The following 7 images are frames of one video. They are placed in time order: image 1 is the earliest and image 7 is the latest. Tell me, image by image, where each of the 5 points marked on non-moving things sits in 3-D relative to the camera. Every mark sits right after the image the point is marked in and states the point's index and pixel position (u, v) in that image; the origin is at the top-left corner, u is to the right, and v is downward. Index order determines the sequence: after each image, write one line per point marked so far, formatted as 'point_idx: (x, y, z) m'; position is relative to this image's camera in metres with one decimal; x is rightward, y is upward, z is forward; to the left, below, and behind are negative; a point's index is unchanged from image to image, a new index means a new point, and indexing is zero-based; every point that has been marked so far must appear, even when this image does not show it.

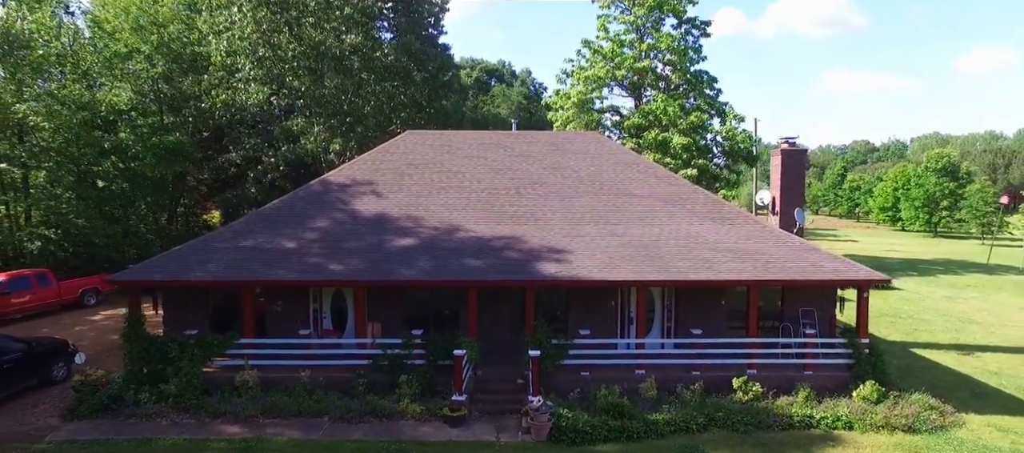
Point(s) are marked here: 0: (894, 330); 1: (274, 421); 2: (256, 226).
0: (+10.0, -2.6, +19.6) m
1: (-3.9, -3.2, +12.3) m
2: (-5.2, 0.0, +15.2) m
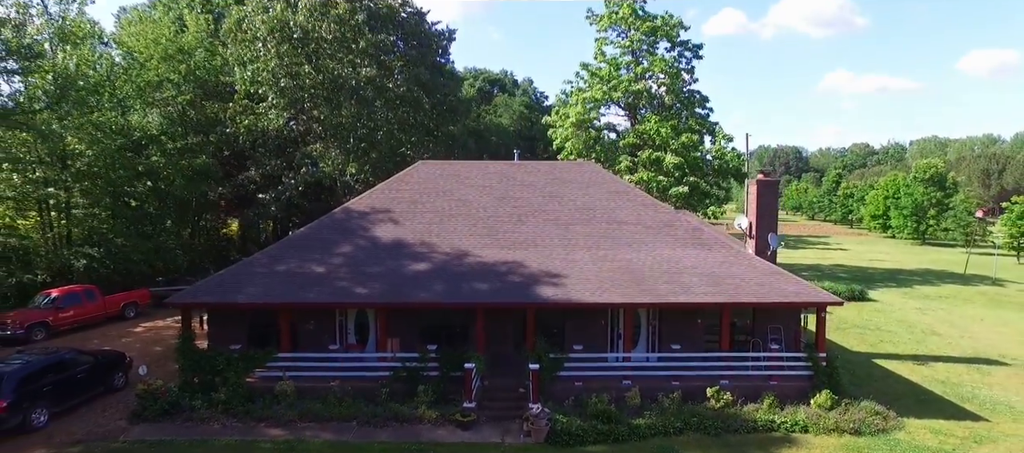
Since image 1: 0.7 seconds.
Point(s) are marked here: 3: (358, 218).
0: (+10.1, -3.2, +21.6) m
1: (-3.9, -3.8, +14.3) m
2: (-5.1, -0.6, +17.2) m
3: (-3.8, +0.2, +18.5) m
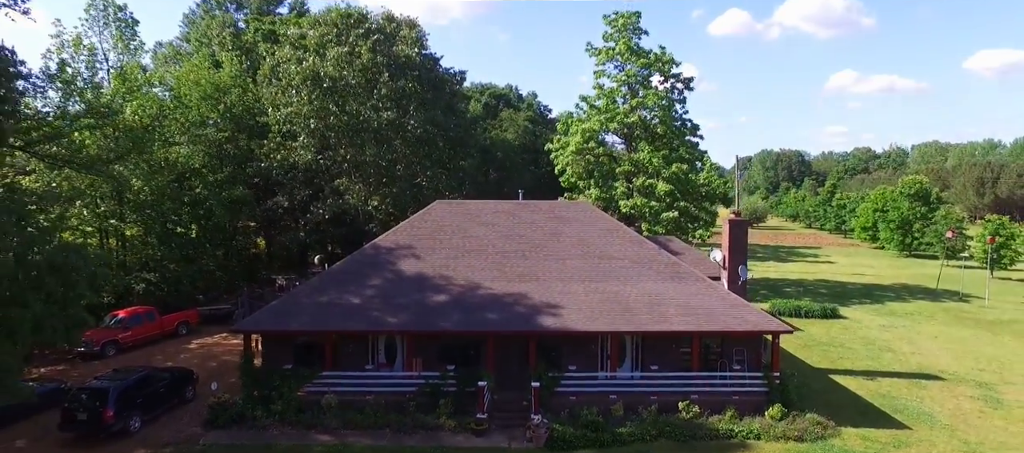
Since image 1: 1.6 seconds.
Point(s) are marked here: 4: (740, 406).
0: (+10.2, -4.2, +24.6) m
1: (-3.7, -4.8, +17.4) m
2: (-5.0, -1.6, +20.3) m
3: (-3.7, -0.7, +21.6) m
4: (+5.6, -4.4, +18.2) m
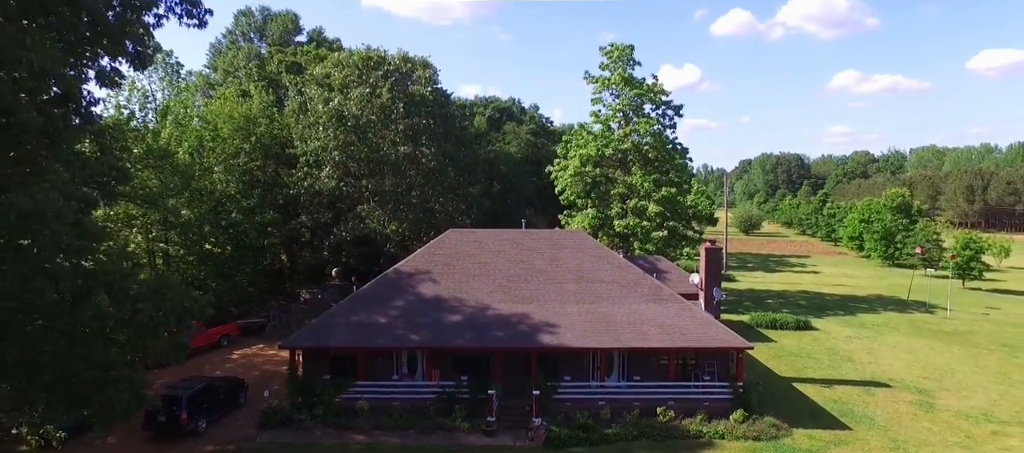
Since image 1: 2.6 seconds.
0: (+10.4, -5.2, +27.9) m
1: (-3.6, -5.7, +20.8) m
2: (-4.9, -2.5, +23.7) m
3: (-3.5, -1.7, +25.0) m
4: (+5.7, -5.3, +21.6) m
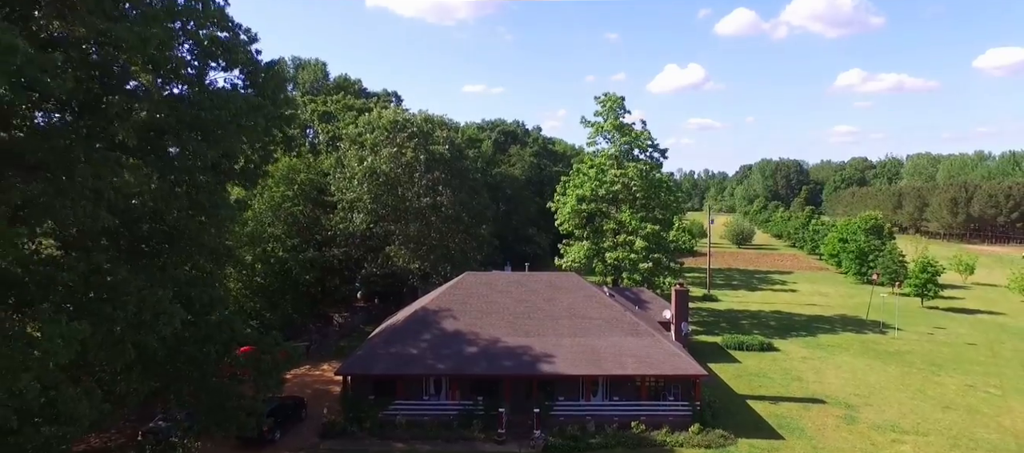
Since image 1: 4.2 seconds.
0: (+10.6, -7.1, +33.7) m
1: (-3.4, -7.6, +26.7) m
2: (-4.6, -4.4, +29.6) m
3: (-3.3, -3.6, +30.9) m
4: (+5.9, -7.2, +27.4) m
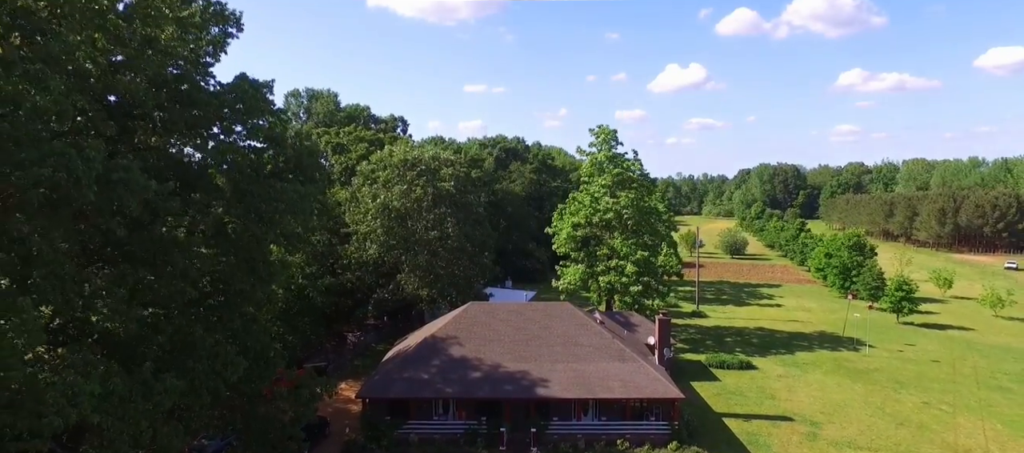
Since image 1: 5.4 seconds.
0: (+10.6, -8.8, +37.3) m
1: (-3.4, -9.3, +30.3) m
2: (-4.6, -6.1, +33.2) m
3: (-3.3, -5.3, +34.5) m
4: (+5.9, -8.9, +31.0) m
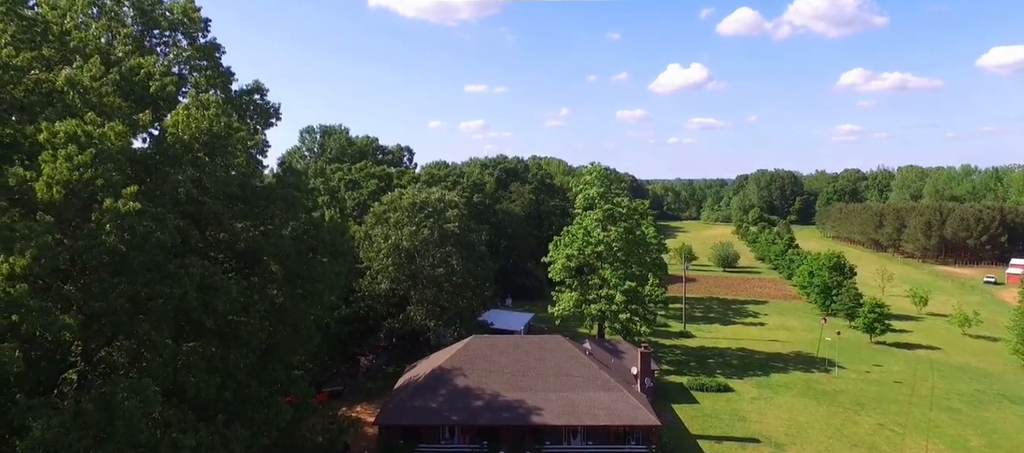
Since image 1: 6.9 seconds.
0: (+10.6, -11.0, +41.8) m
1: (-3.5, -11.6, +34.8) m
2: (-4.7, -8.4, +37.7) m
3: (-3.4, -7.6, +39.0) m
4: (+5.8, -11.2, +35.5) m
